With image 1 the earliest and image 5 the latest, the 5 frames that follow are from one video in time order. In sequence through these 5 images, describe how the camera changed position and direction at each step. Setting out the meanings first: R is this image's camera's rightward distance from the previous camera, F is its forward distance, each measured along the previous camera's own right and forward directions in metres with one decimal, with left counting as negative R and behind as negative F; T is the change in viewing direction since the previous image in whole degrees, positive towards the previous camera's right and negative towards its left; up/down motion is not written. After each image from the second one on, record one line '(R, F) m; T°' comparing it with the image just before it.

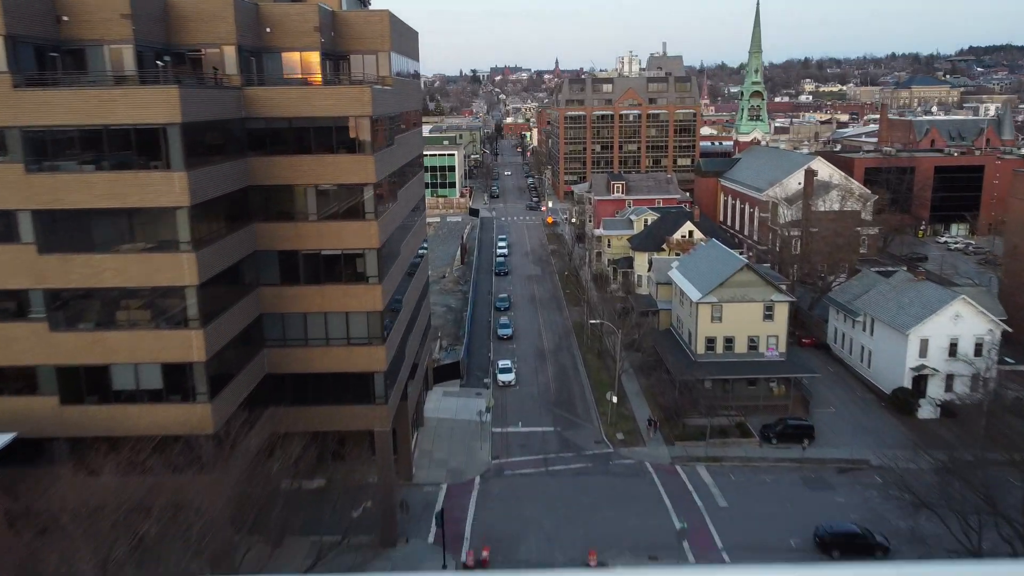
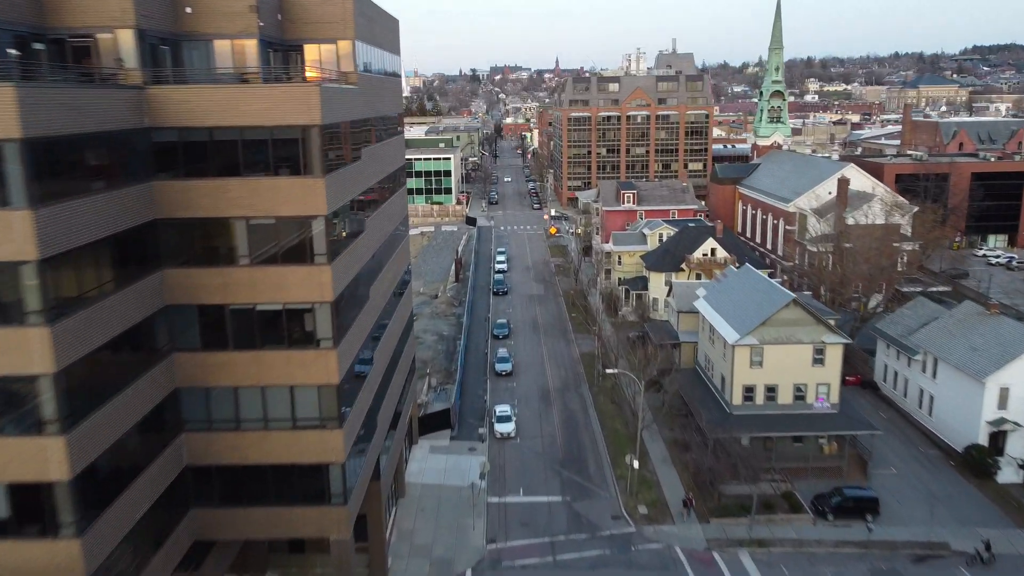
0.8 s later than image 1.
(0.0, +6.1) m; 0°
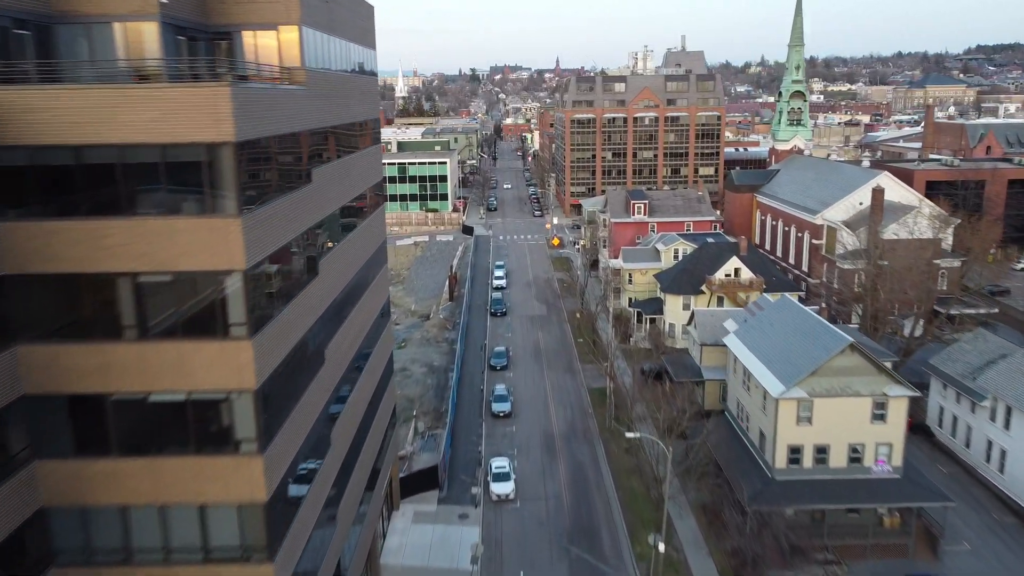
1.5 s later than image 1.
(0.0, +5.2) m; 0°
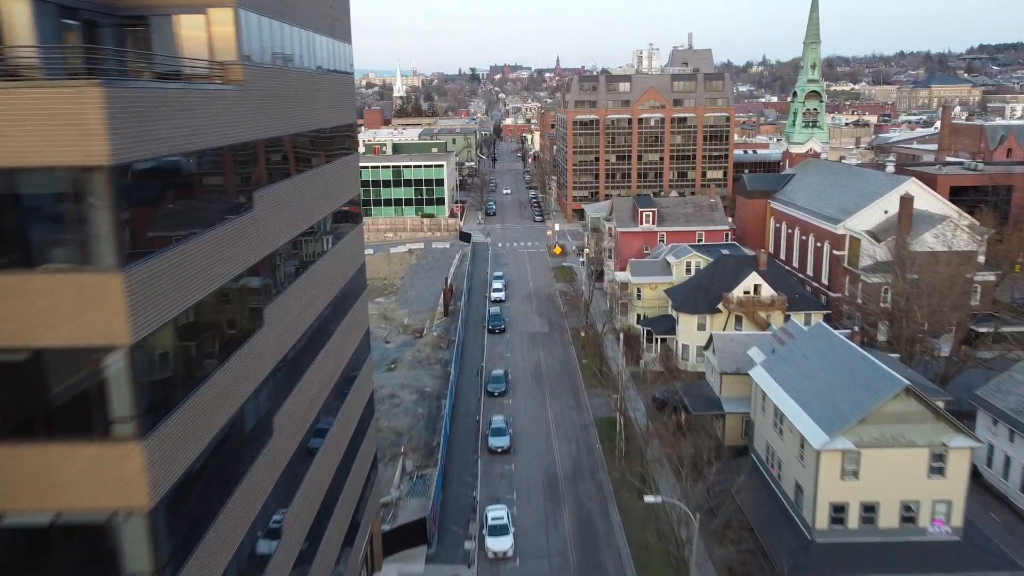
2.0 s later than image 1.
(0.0, +3.6) m; 0°
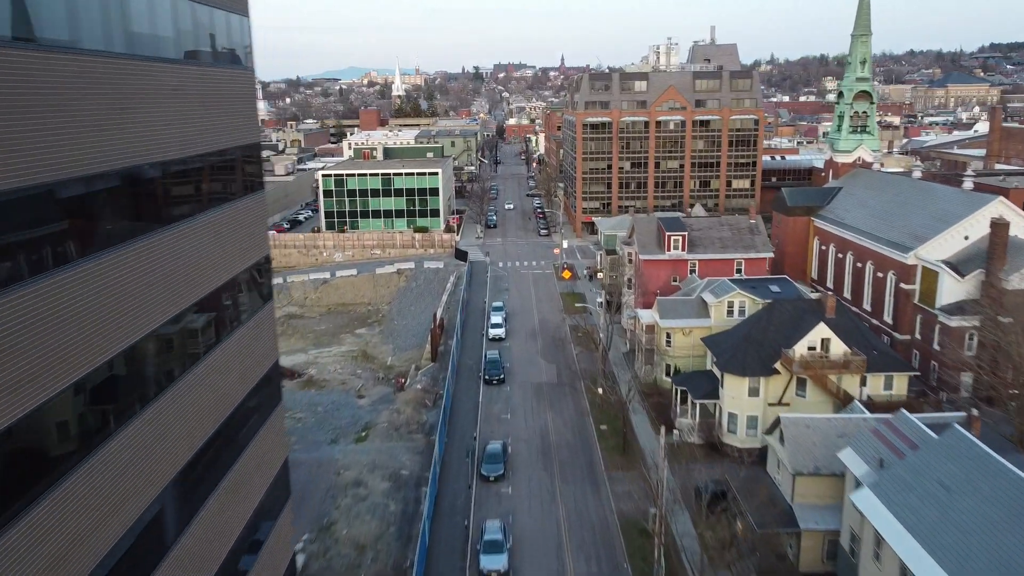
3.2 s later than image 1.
(+0.1, +8.4) m; 0°
